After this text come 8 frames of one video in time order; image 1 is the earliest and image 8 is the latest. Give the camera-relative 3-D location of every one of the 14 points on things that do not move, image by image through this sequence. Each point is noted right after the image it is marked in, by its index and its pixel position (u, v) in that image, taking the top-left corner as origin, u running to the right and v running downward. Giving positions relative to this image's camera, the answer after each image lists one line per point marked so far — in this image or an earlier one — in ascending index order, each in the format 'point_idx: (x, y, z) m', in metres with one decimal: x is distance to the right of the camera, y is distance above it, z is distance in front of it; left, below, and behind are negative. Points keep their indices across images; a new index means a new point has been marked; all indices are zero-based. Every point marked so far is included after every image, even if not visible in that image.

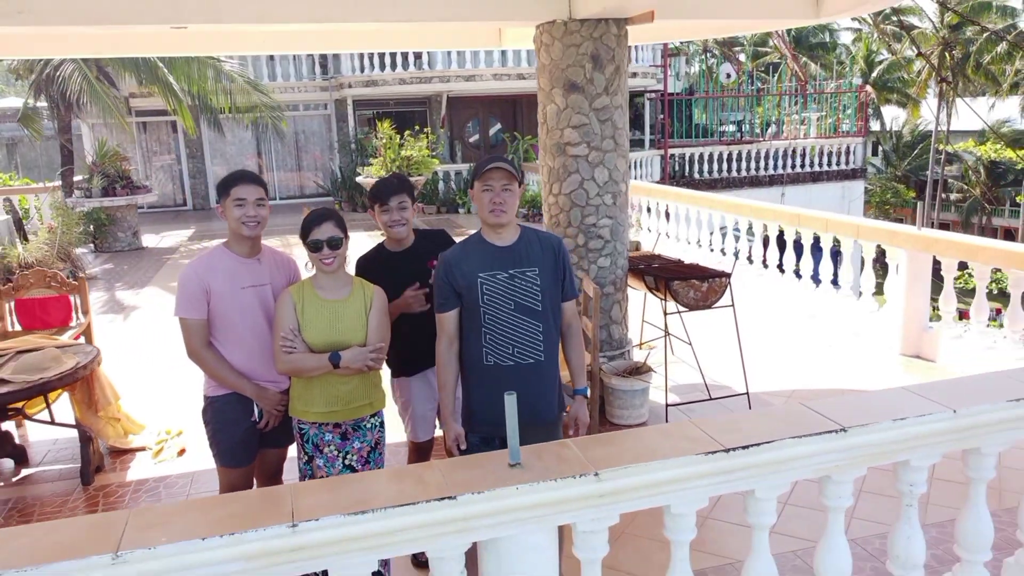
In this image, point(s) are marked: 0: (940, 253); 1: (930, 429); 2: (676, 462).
0: (+2.5, +0.2, +4.9) m
1: (+1.1, -0.4, +2.2) m
2: (+0.4, -0.4, +2.0) m
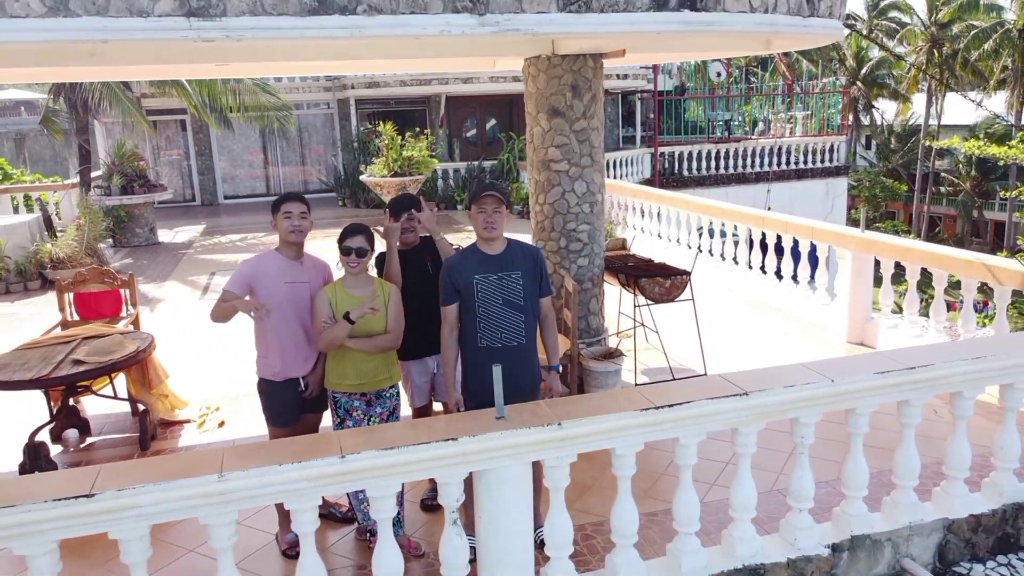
0: (+2.4, +0.2, +5.6) m
1: (+1.0, -0.4, +3.0) m
2: (+0.3, -0.4, +2.7) m
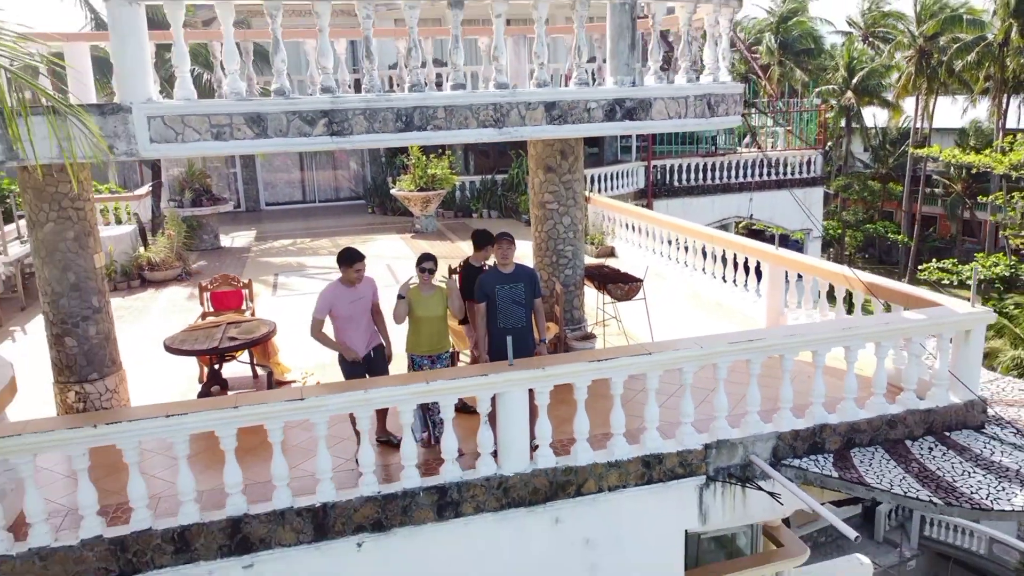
0: (+2.5, +0.2, +7.8) m
1: (+1.1, -0.4, +5.2) m
2: (+0.4, -0.4, +4.9) m
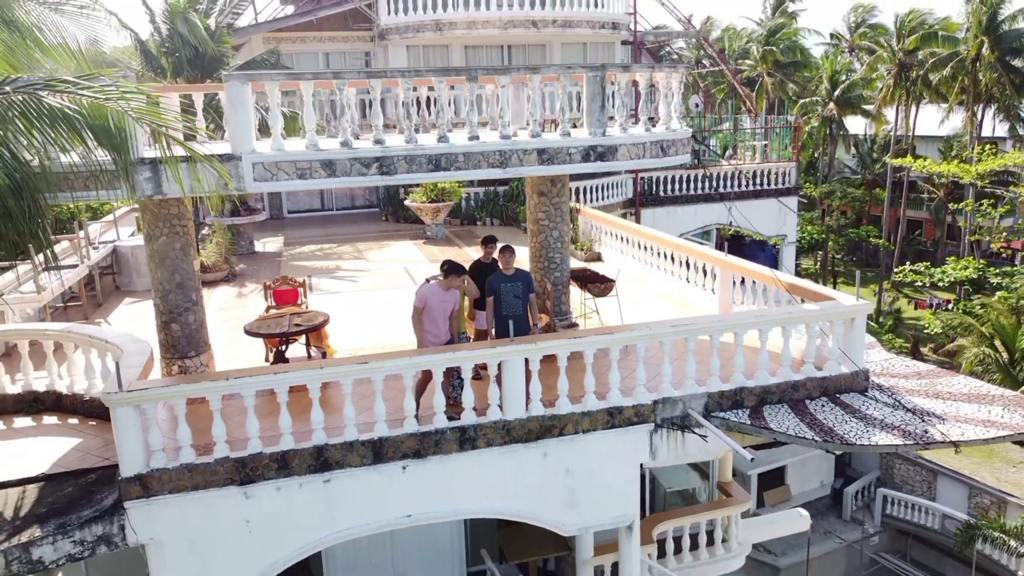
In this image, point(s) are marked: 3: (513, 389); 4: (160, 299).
0: (+2.5, +0.2, +9.8) m
1: (+1.1, -0.4, +7.1) m
2: (+0.4, -0.4, +6.9) m
3: (0.0, -0.8, +6.9) m
4: (-3.4, -0.1, +8.2) m
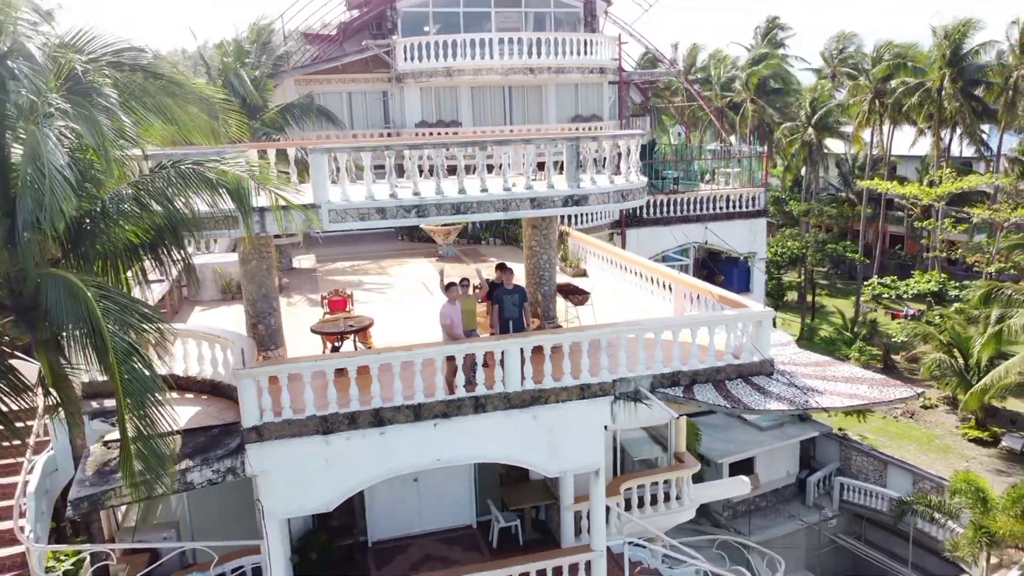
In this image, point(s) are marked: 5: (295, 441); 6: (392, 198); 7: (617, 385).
0: (+2.5, +0.1, +12.6) m
1: (+1.1, -0.5, +10.0) m
2: (+0.4, -0.5, +9.7) m
3: (0.0, -0.9, +9.8) m
4: (-3.4, -0.2, +11.1) m
5: (-2.3, -1.6, +9.3) m
6: (-1.4, +1.1, +10.2) m
7: (+1.2, -1.2, +10.2) m
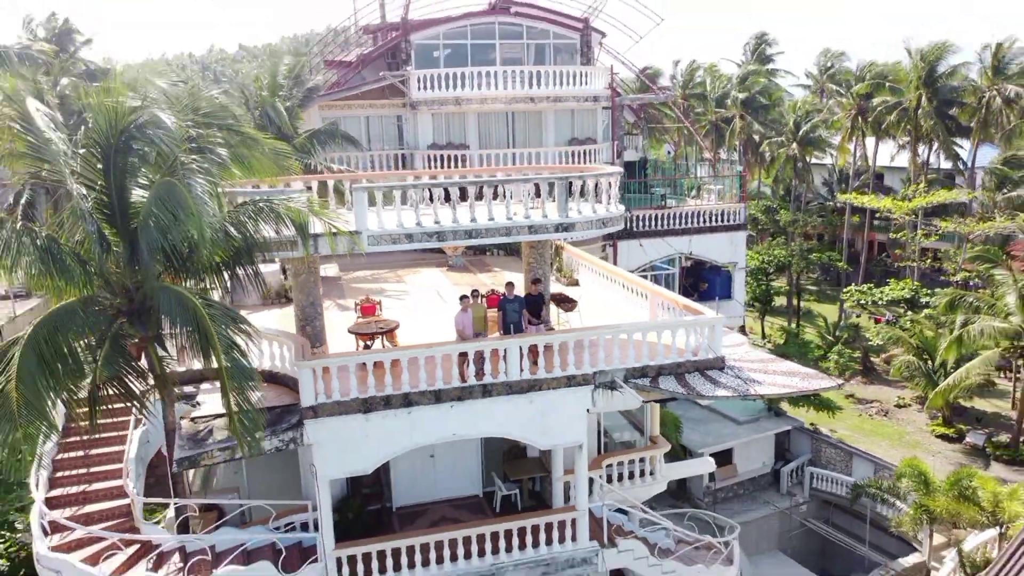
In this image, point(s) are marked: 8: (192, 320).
0: (+2.5, -0.1, +15.1) m
1: (+1.1, -0.6, +12.5) m
2: (+0.4, -0.7, +12.2) m
3: (0.0, -1.1, +12.3) m
4: (-3.4, -0.4, +13.6) m
5: (-2.3, -1.8, +11.8) m
6: (-1.4, +0.9, +12.7) m
7: (+1.3, -1.3, +12.7) m
8: (-3.8, -0.4, +10.2) m
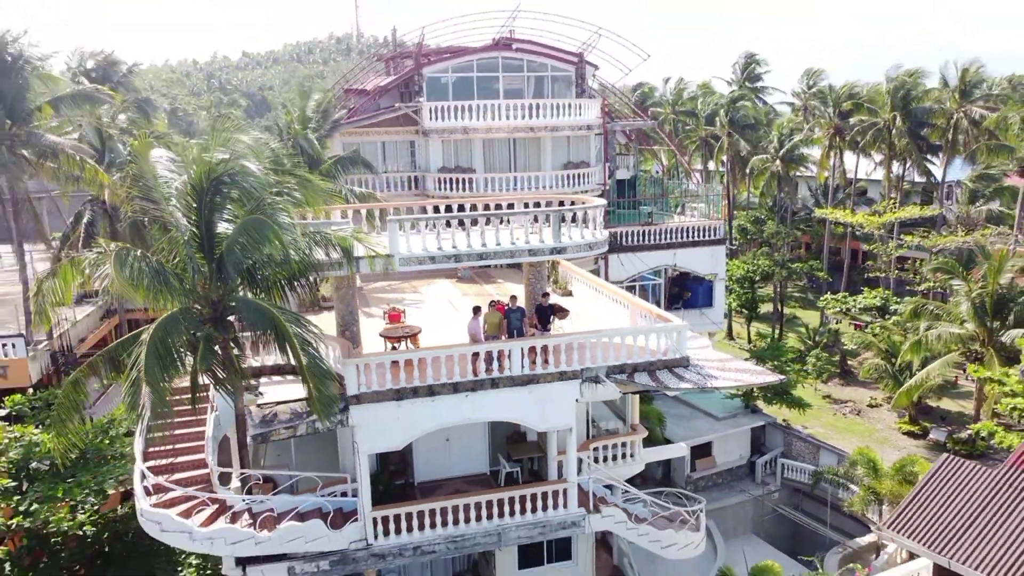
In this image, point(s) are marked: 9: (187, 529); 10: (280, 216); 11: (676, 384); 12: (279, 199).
0: (+2.6, -0.4, +18.1) m
1: (+1.1, -0.9, +15.4) m
2: (+0.4, -0.9, +15.2) m
3: (+0.1, -1.3, +15.2) m
4: (-3.3, -0.6, +16.5) m
5: (-2.3, -2.0, +14.7) m
6: (-1.3, +0.7, +15.7) m
7: (+1.3, -1.5, +15.6) m
8: (-3.7, -0.6, +13.1) m
9: (-5.1, -3.7, +13.3) m
10: (-3.7, +1.2, +13.6) m
11: (+2.9, -1.7, +15.2) m
12: (-3.8, +1.5, +14.1) m
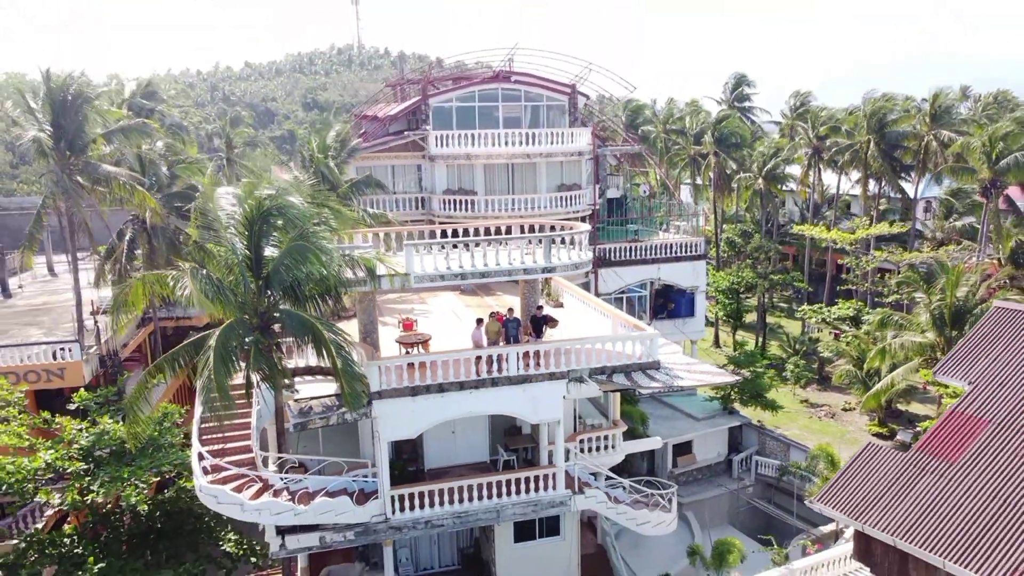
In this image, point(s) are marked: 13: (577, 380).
0: (+2.5, -0.7, +20.9) m
1: (+1.1, -1.2, +18.2) m
2: (+0.4, -1.2, +18.0) m
3: (0.0, -1.6, +18.0) m
4: (-3.4, -0.9, +19.3) m
5: (-2.4, -2.3, +17.5) m
6: (-1.4, +0.4, +18.5) m
7: (+1.2, -1.8, +18.4) m
8: (-3.8, -0.8, +15.9) m
9: (-5.1, -4.0, +16.0) m
10: (-3.7, +0.9, +16.4) m
11: (+2.9, -2.0, +18.0) m
12: (-3.9, +1.2, +16.9) m
13: (+1.4, -2.0, +18.5) m
